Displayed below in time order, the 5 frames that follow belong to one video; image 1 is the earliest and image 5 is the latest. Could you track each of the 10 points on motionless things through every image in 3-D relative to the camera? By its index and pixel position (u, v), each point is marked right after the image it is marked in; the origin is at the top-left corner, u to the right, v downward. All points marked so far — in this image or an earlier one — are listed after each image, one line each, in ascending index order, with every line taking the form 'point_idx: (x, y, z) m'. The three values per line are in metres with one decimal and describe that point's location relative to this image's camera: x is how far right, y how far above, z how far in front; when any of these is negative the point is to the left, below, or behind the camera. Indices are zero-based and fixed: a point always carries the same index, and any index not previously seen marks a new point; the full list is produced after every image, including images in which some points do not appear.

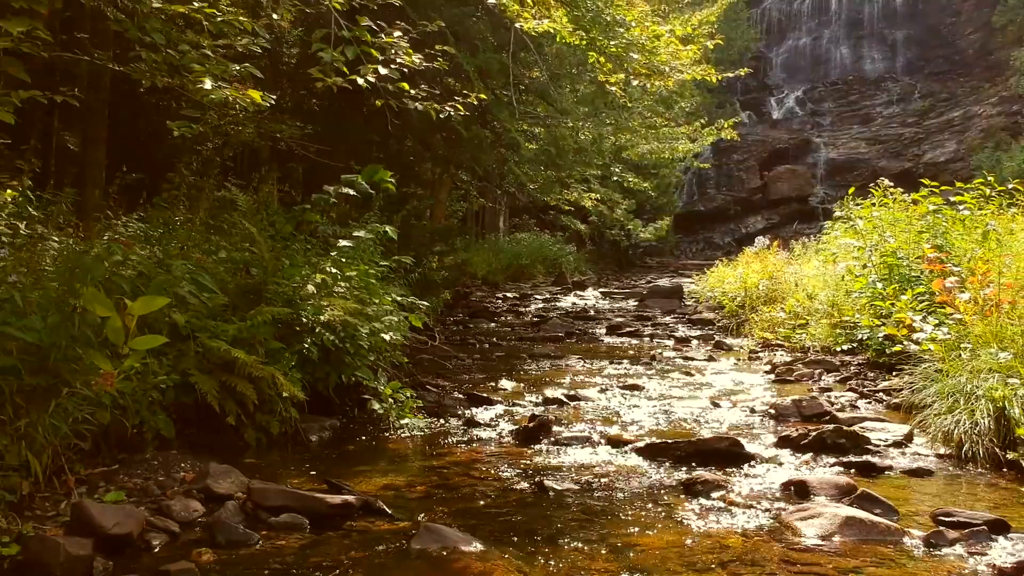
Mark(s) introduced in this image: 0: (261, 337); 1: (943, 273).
0: (-1.1, -0.2, +4.6) m
1: (+2.8, +0.1, +6.6) m
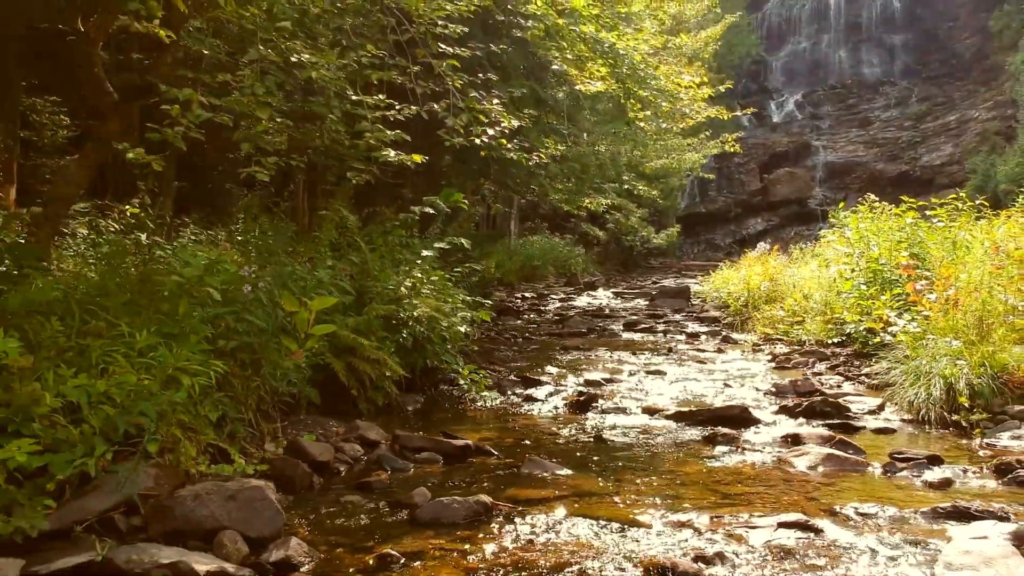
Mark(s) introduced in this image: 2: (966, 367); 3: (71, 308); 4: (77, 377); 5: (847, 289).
0: (-0.8, -0.2, +5.9) m
1: (+3.1, +0.1, +7.9) m
2: (+2.5, -0.4, +5.6) m
3: (-1.7, -0.1, +4.0) m
4: (-1.5, -0.3, +3.5) m
5: (+2.9, 0.0, +9.1) m
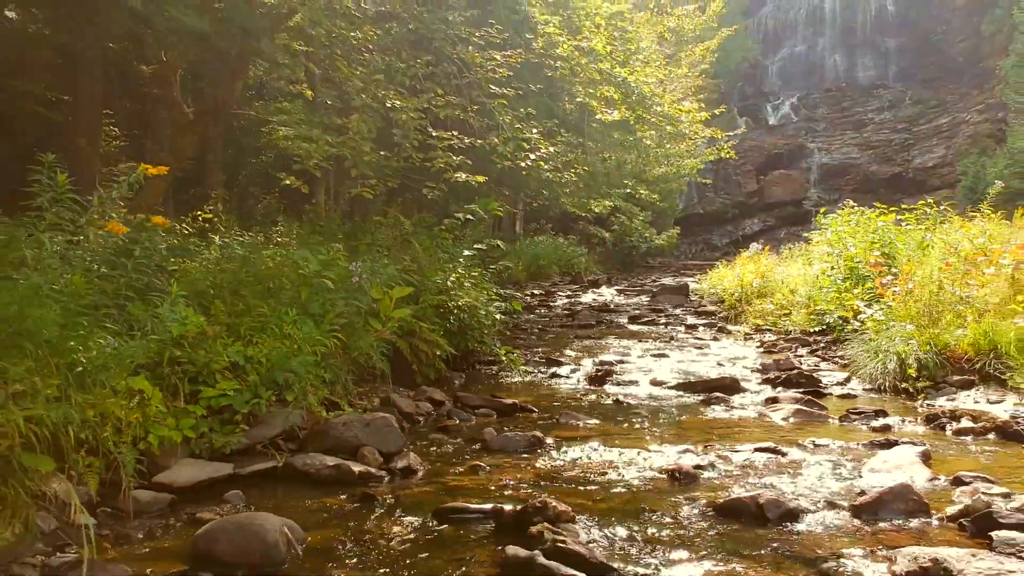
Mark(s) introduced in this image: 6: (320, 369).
0: (-0.6, -0.2, +7.1) m
1: (+3.3, +0.1, +9.1) m
2: (+2.7, -0.4, +6.9) m
3: (-1.5, 0.0, +5.2) m
4: (-1.3, -0.3, +4.8) m
5: (+3.2, 0.0, +10.3) m
6: (-1.0, -0.4, +5.2) m
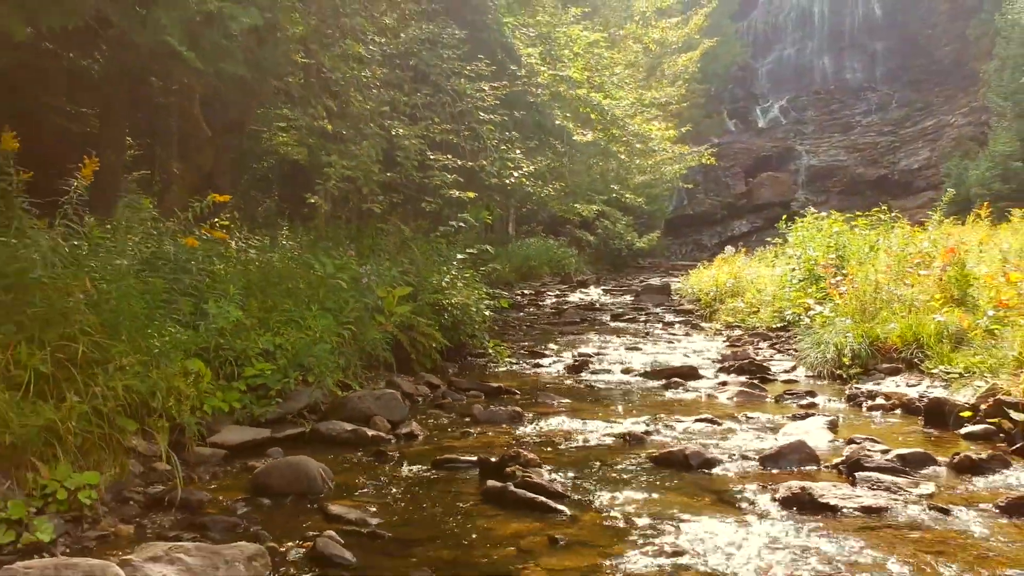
0: (-0.7, -0.2, +8.1) m
1: (+3.2, +0.1, +10.1) m
2: (+2.6, -0.4, +7.9) m
3: (-1.6, 0.0, +6.2) m
4: (-1.4, -0.3, +5.7) m
5: (+3.0, 0.0, +11.3) m
6: (-1.0, -0.4, +6.2) m
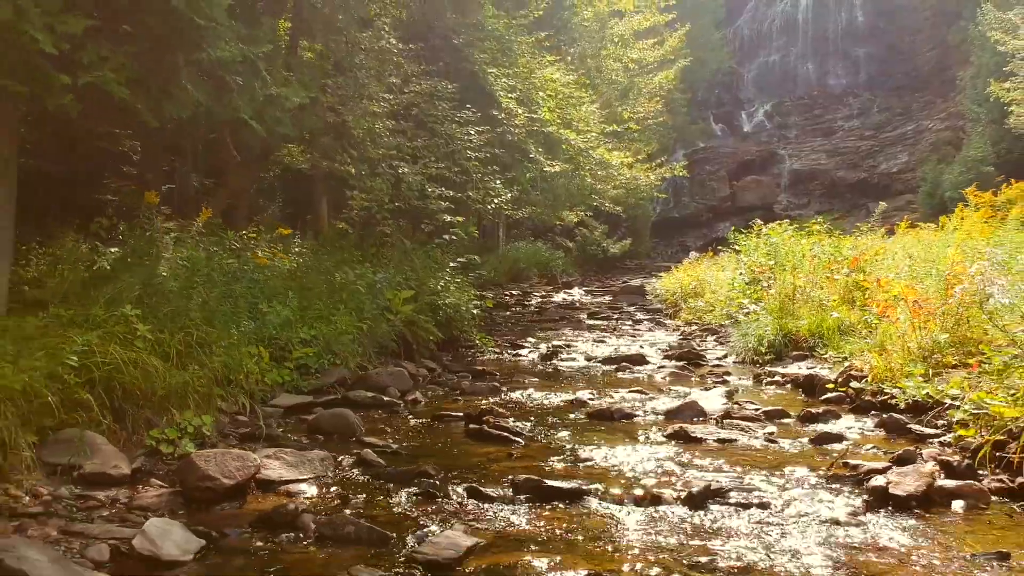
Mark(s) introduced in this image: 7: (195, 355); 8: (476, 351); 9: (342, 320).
0: (-0.8, -0.2, +9.9) m
1: (+3.0, +0.1, +12.0) m
2: (+2.4, -0.4, +9.7) m
3: (-1.7, -0.1, +8.0) m
4: (-1.5, -0.3, +7.6) m
5: (+2.8, 0.0, +13.2) m
6: (-1.2, -0.4, +8.0) m
7: (-1.7, -0.4, +5.6) m
8: (-0.4, -0.7, +10.6) m
9: (-1.3, -0.2, +8.0) m
